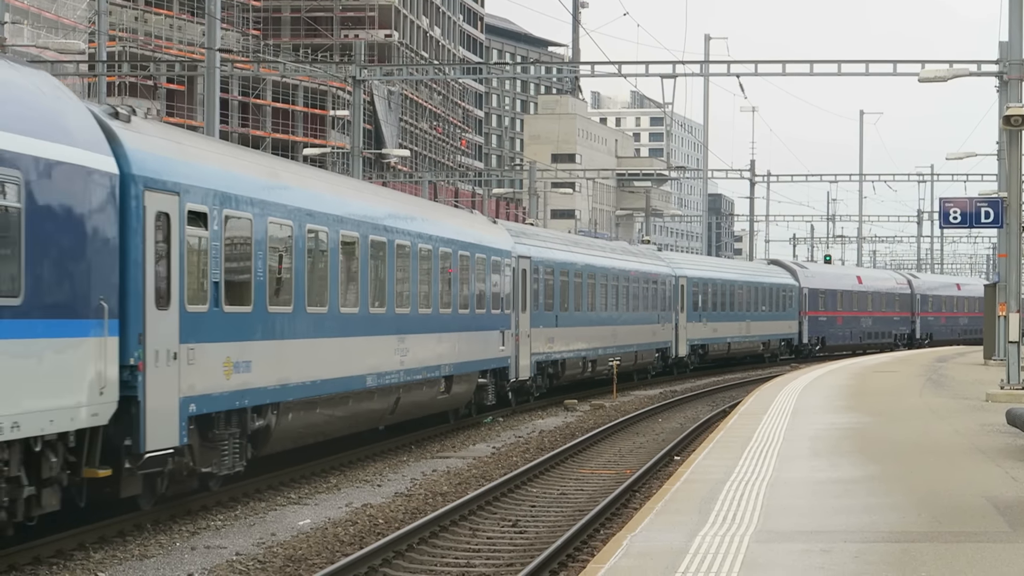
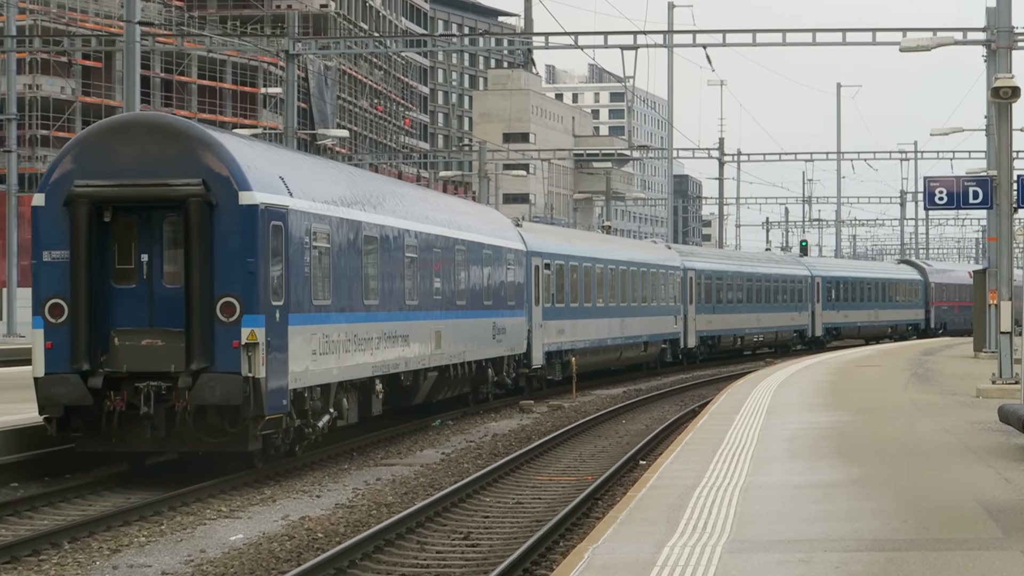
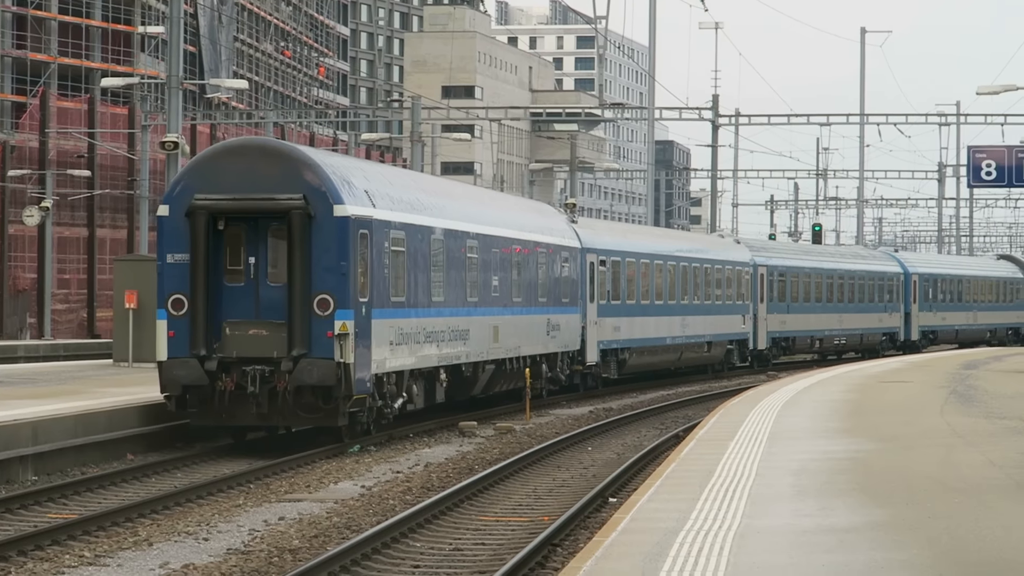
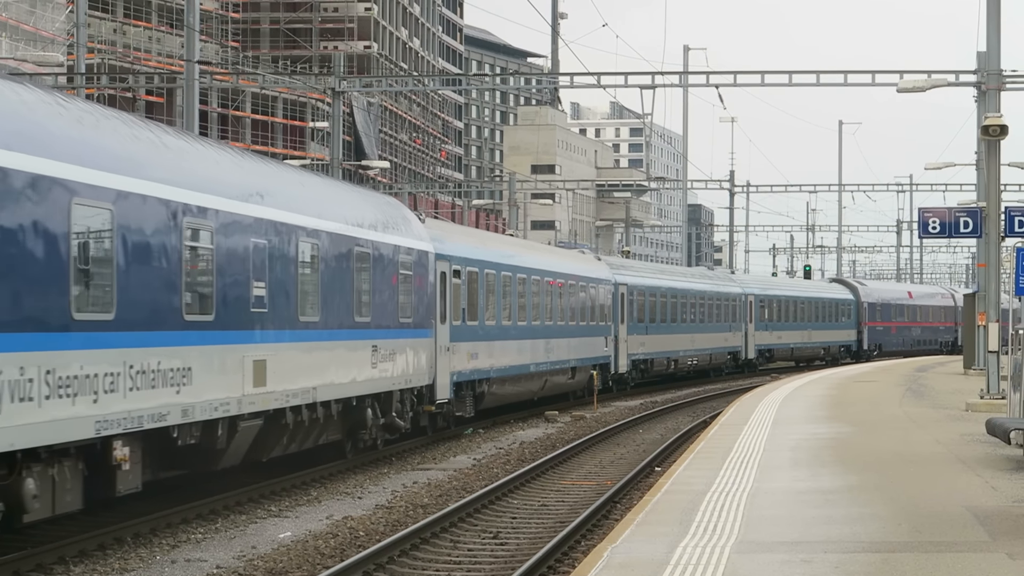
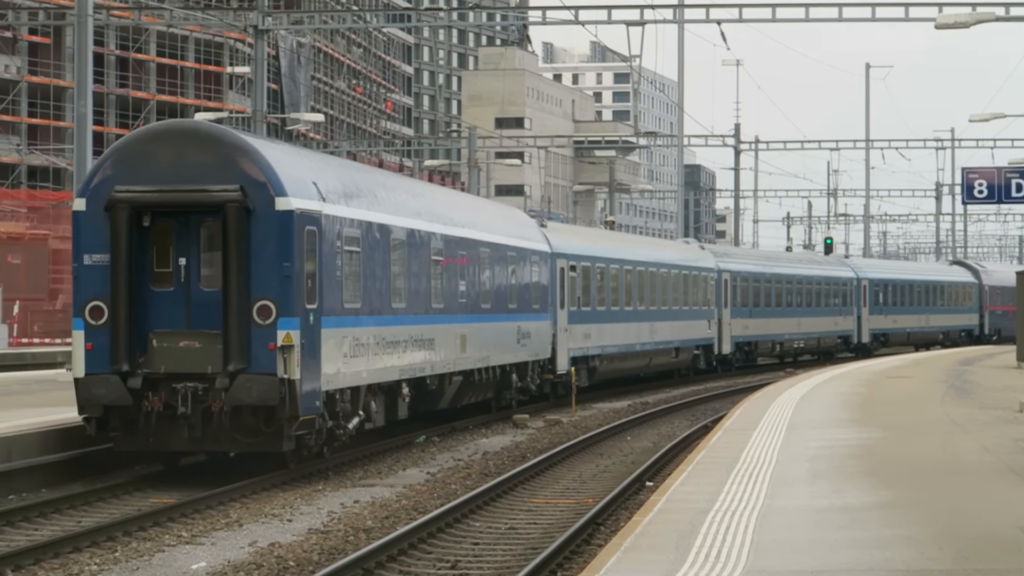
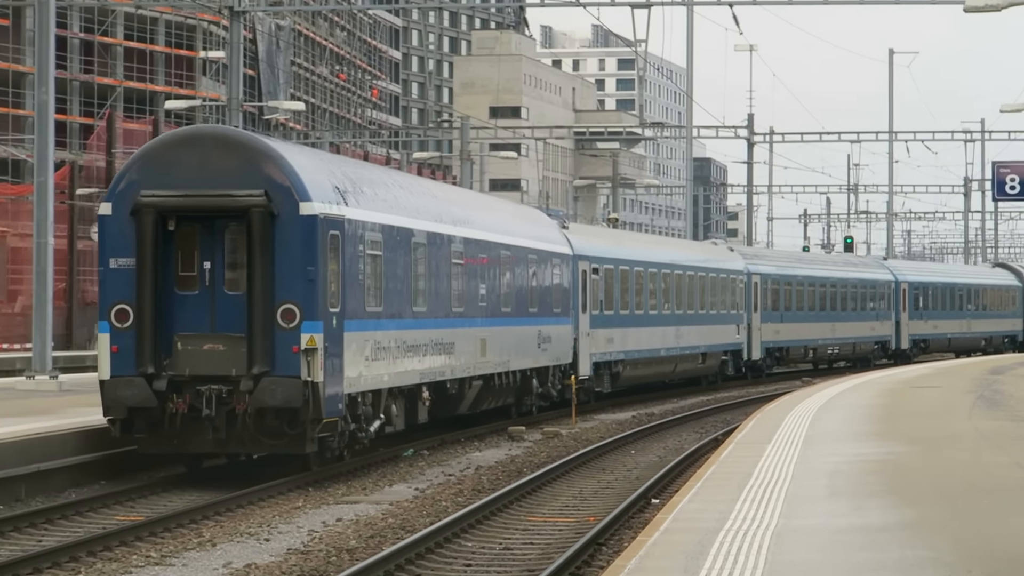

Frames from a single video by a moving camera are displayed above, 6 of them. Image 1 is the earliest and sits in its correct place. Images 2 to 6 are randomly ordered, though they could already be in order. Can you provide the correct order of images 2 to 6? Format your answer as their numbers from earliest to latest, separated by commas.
4, 2, 5, 6, 3
